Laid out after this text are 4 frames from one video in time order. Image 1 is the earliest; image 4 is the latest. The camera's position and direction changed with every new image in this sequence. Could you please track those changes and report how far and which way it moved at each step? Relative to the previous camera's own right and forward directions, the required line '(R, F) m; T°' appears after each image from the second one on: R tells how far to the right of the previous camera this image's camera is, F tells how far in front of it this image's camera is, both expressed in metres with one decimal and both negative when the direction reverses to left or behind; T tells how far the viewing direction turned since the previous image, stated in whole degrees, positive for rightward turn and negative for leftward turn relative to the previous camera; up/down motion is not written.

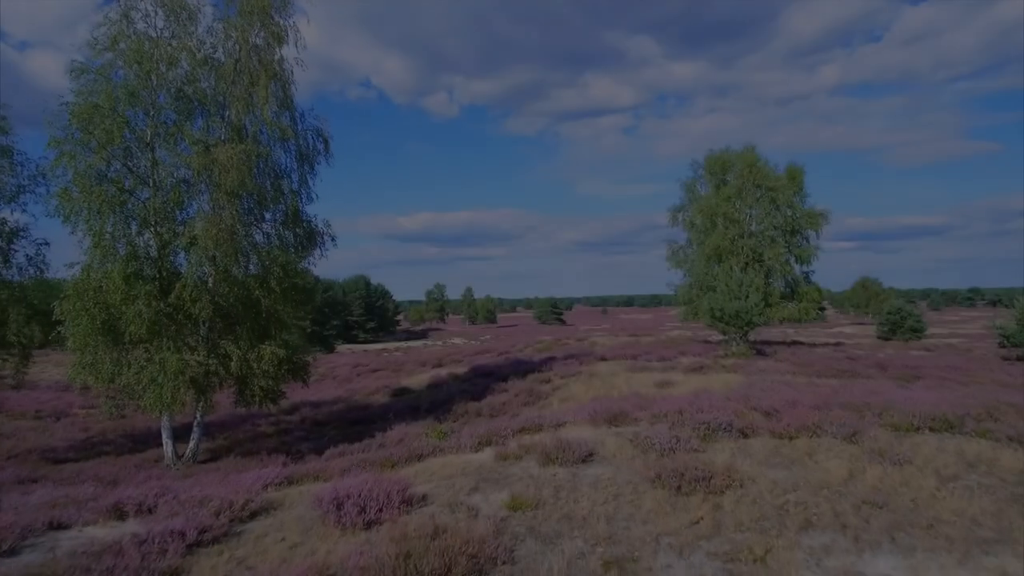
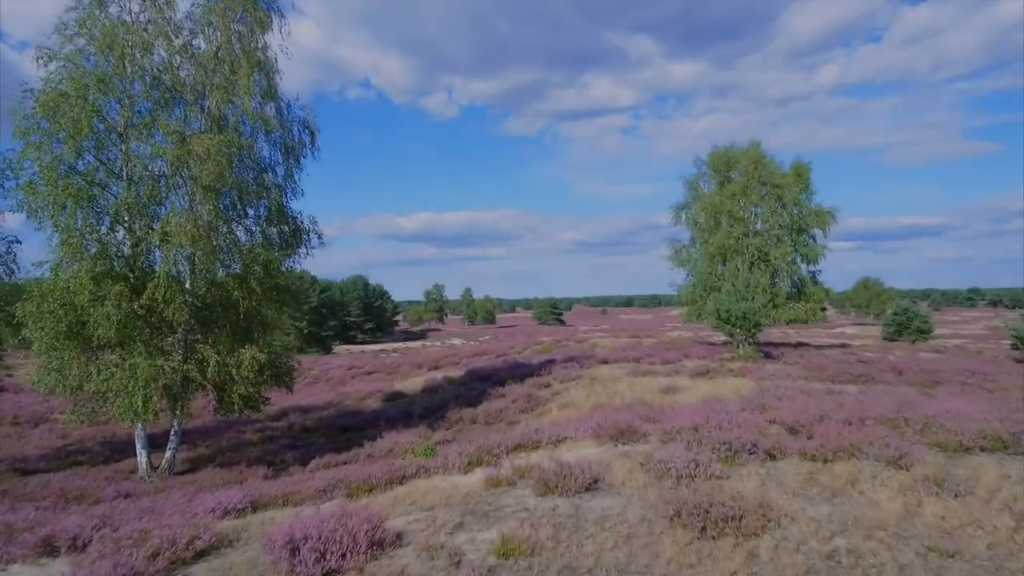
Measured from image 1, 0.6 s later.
(0.0, +0.6) m; 0°
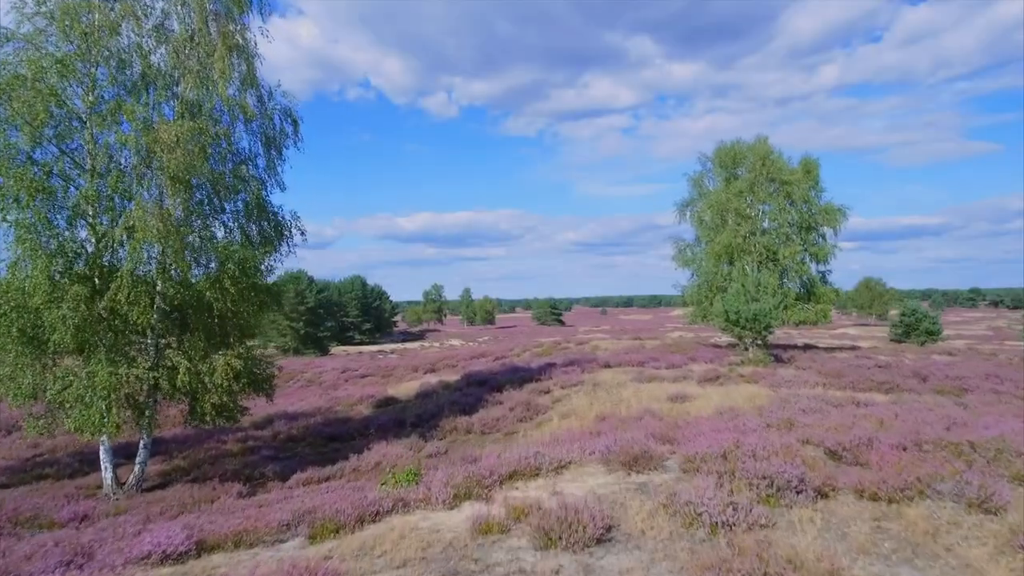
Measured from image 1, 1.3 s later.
(0.0, +0.7) m; 0°
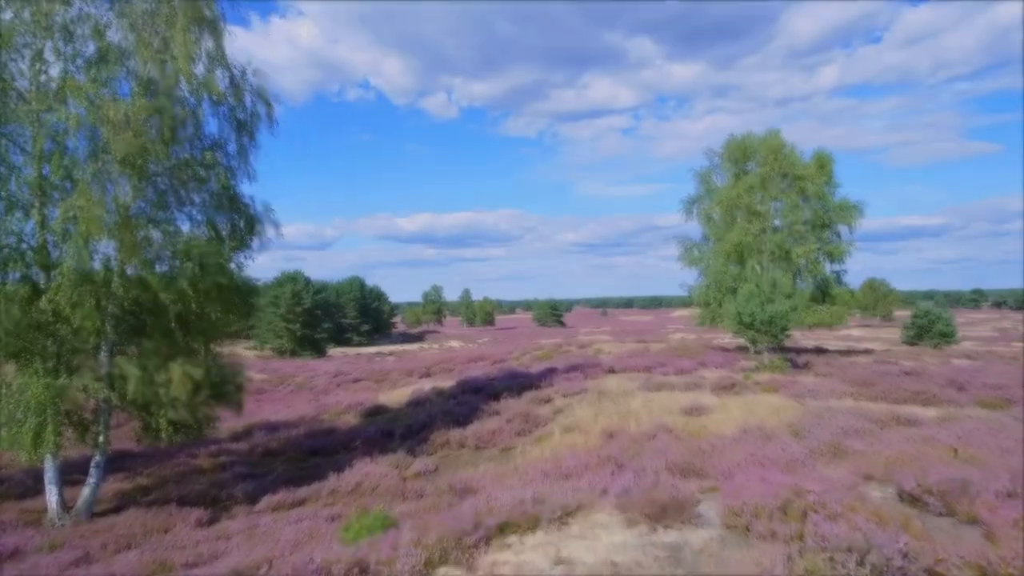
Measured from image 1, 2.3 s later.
(0.0, +0.9) m; 0°
